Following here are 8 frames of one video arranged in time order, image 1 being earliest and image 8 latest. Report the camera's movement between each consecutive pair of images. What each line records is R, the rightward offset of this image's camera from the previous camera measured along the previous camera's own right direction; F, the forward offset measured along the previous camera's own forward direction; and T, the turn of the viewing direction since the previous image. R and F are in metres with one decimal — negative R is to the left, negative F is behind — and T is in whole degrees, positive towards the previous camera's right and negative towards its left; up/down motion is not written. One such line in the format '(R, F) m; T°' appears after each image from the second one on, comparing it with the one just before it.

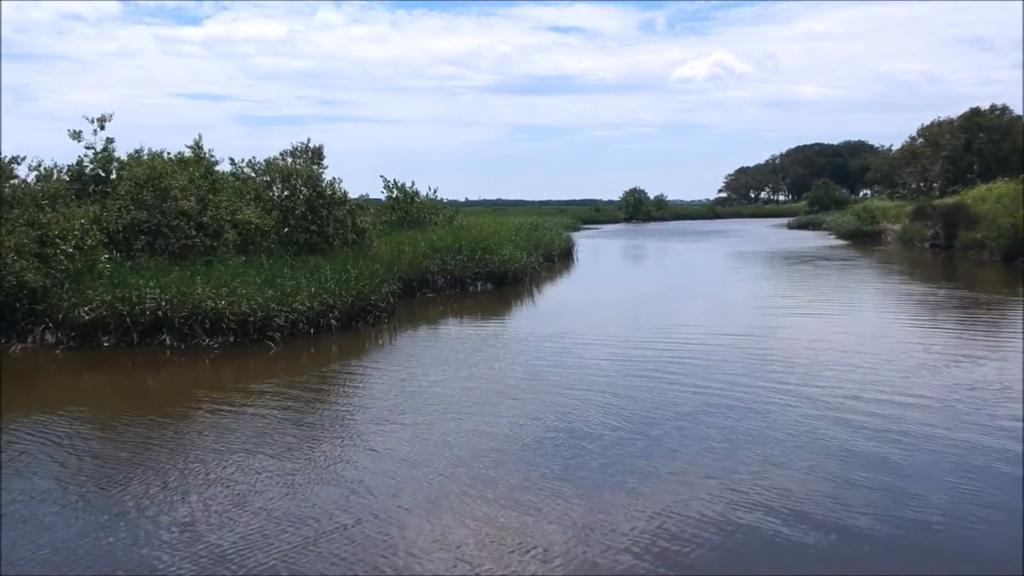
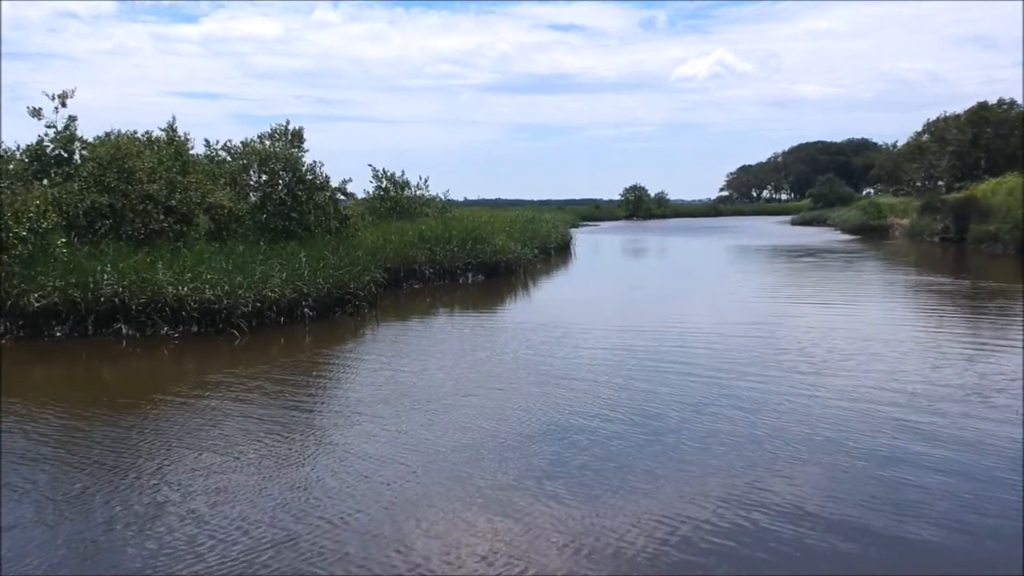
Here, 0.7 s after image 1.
(+0.3, +1.2) m; 0°
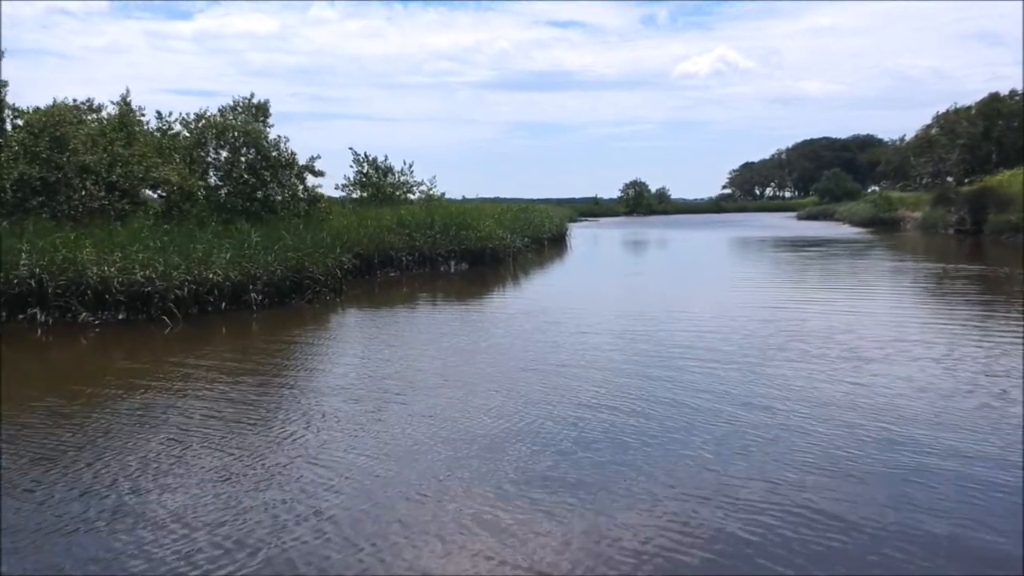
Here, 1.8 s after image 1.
(+0.6, +1.8) m; 0°
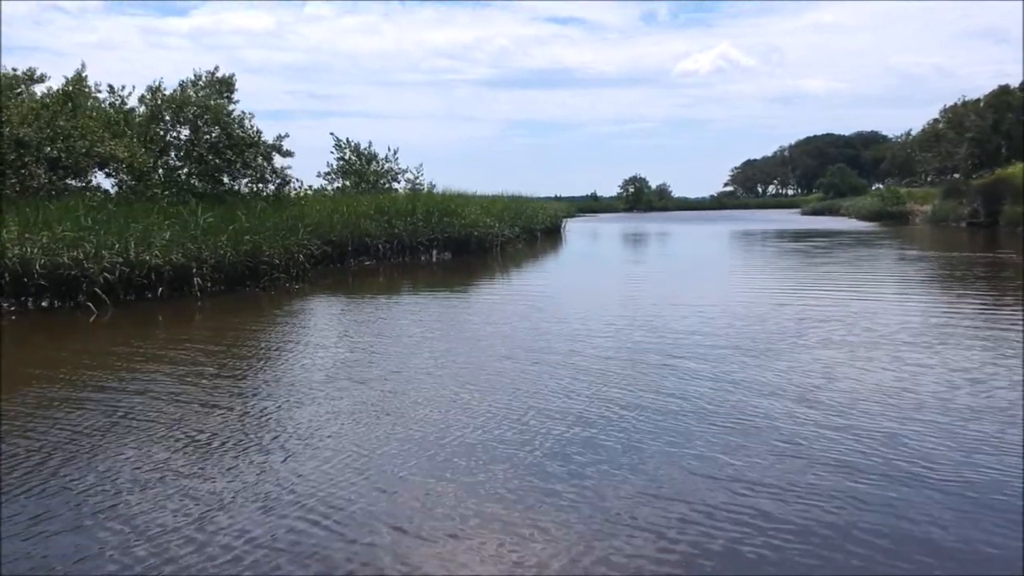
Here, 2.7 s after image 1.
(+0.5, +1.4) m; 0°
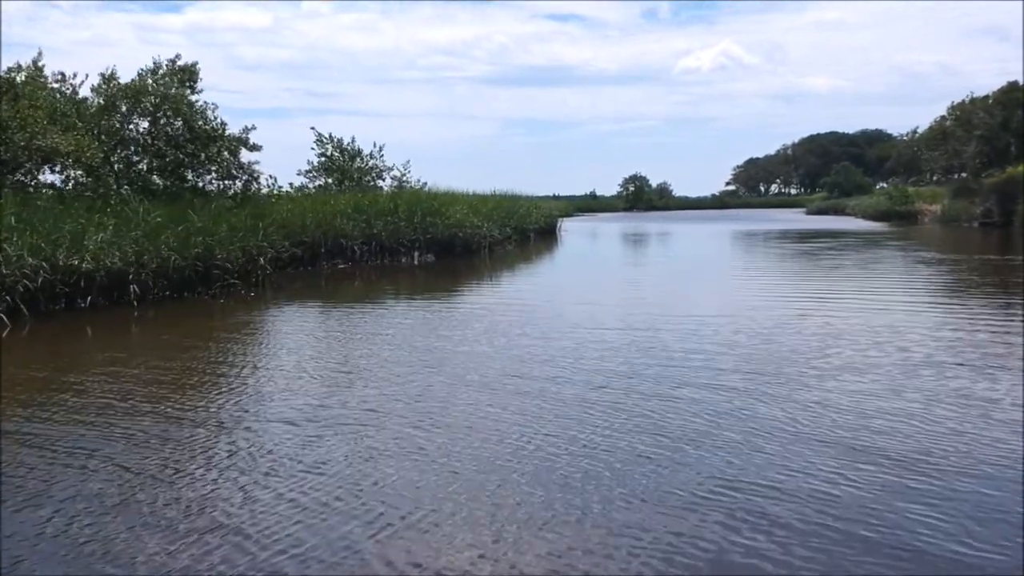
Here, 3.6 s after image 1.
(+0.4, +1.2) m; 0°
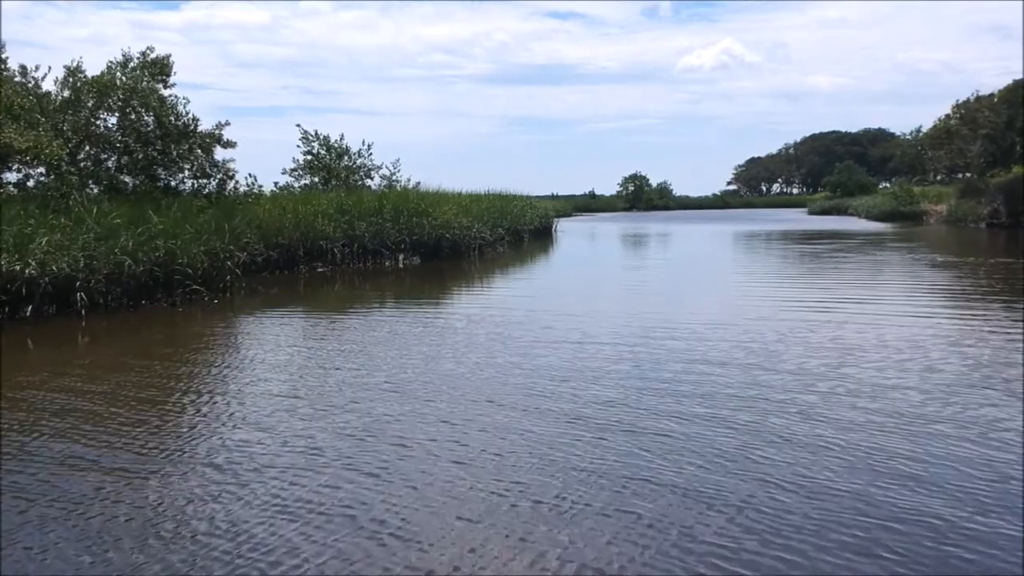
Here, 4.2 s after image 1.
(+0.4, +0.8) m; 0°
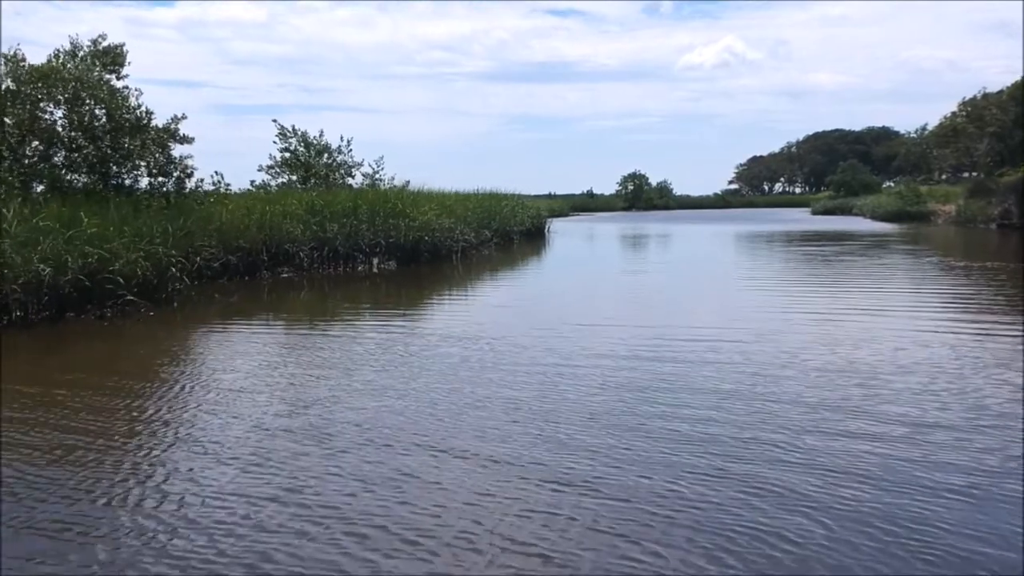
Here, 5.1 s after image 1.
(+0.5, +1.1) m; 0°
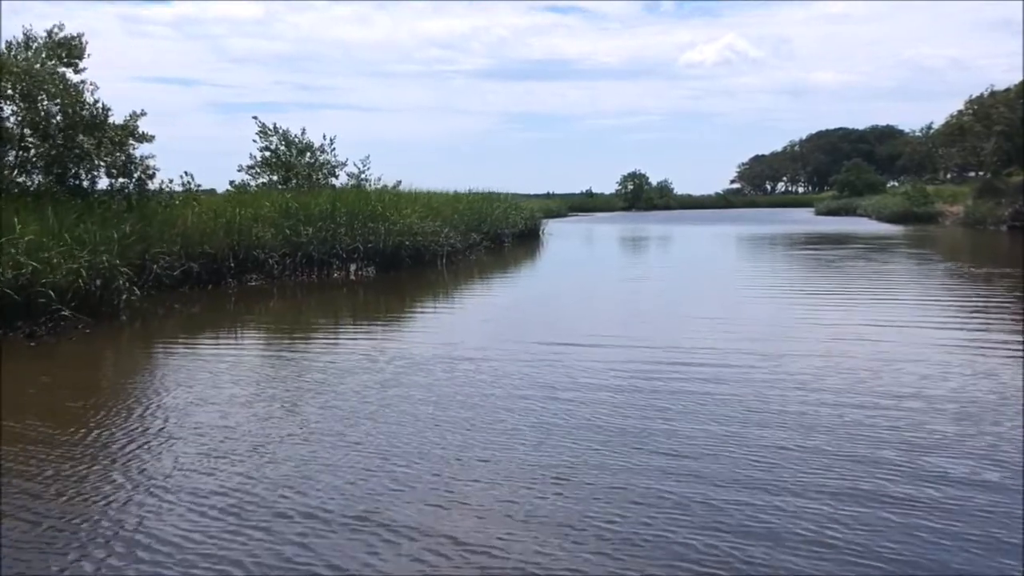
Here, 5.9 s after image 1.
(+0.4, +0.9) m; 0°
